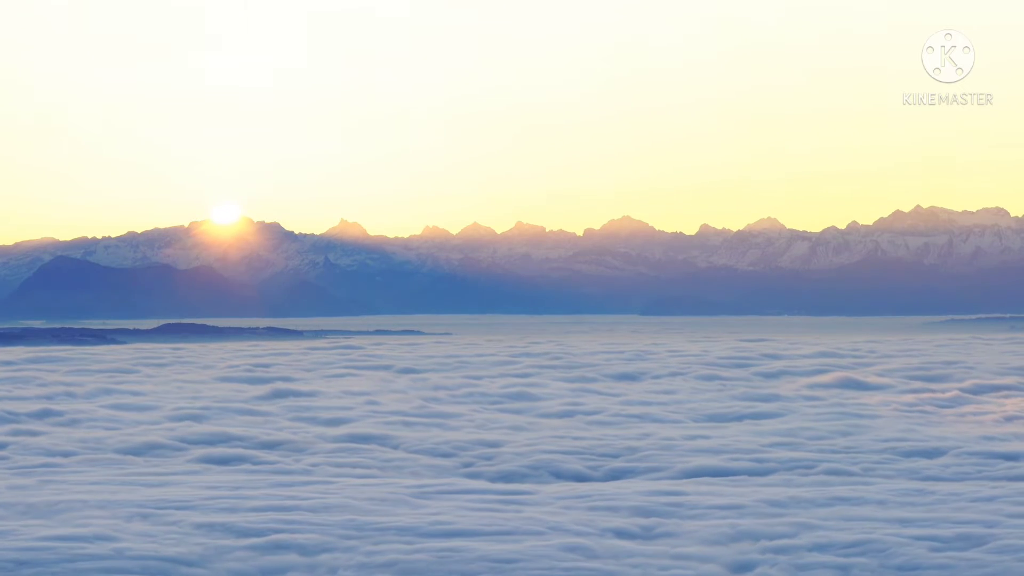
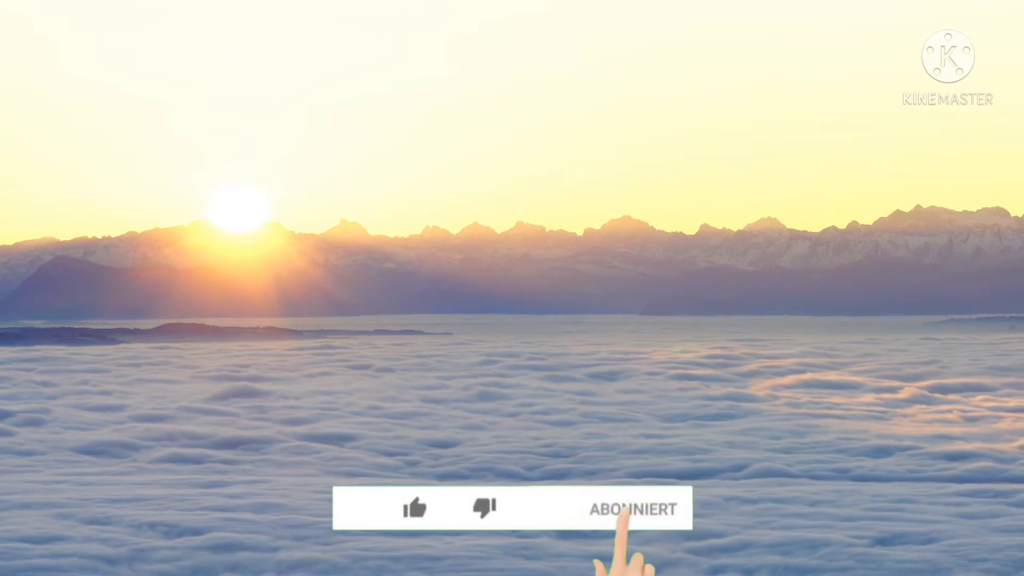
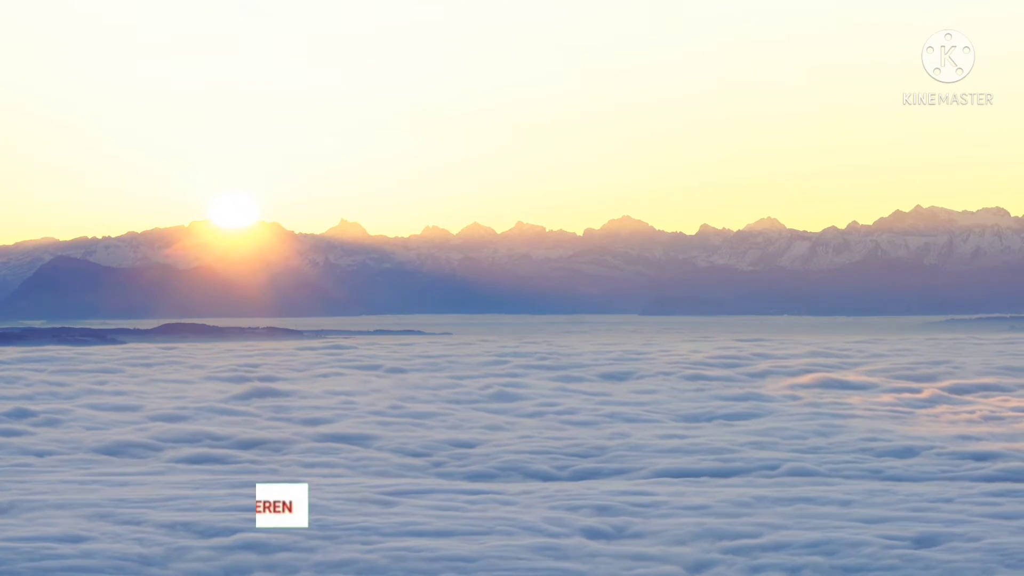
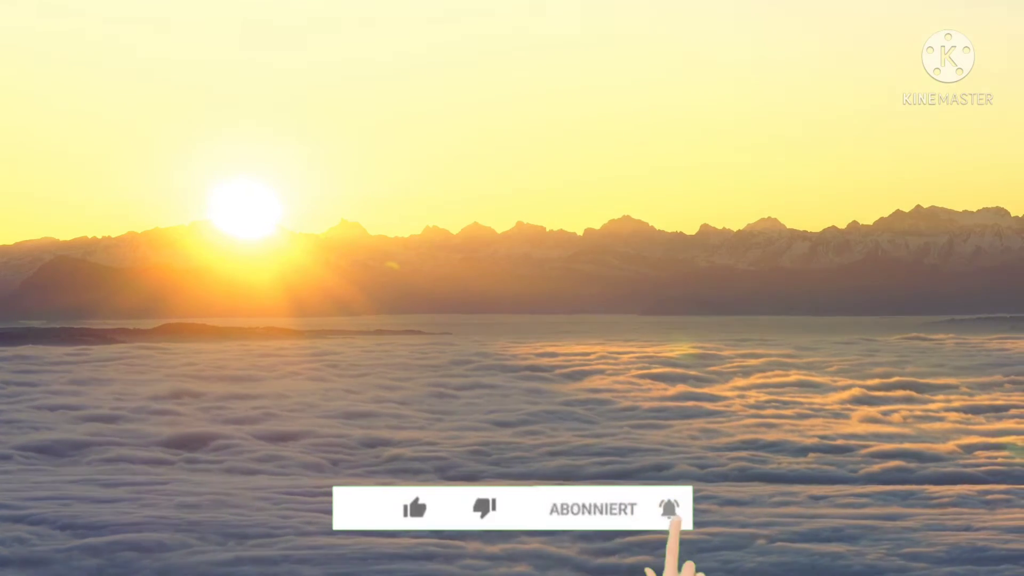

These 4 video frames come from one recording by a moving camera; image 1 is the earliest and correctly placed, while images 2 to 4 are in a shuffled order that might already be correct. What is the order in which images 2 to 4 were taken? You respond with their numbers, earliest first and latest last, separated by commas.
3, 2, 4
